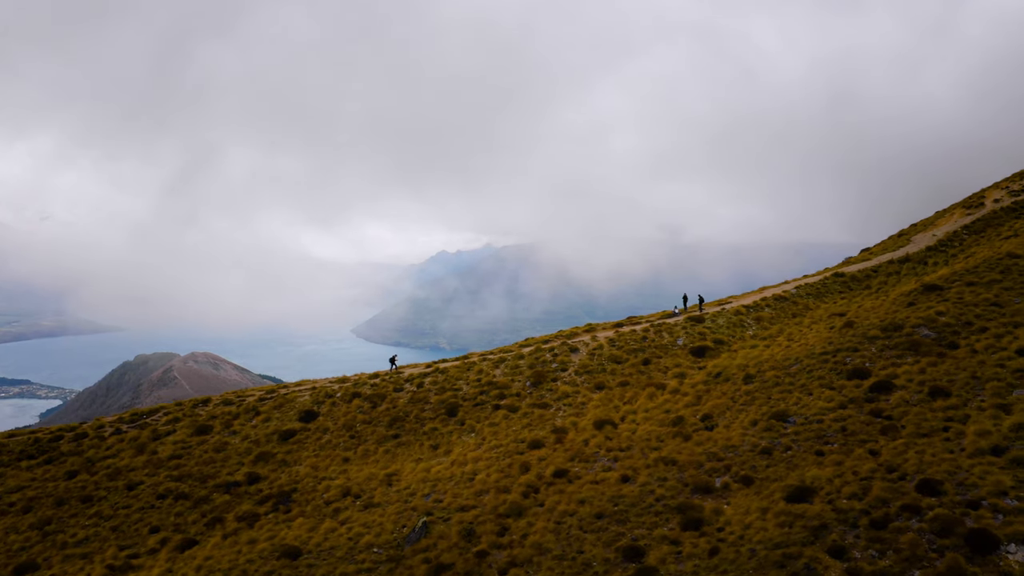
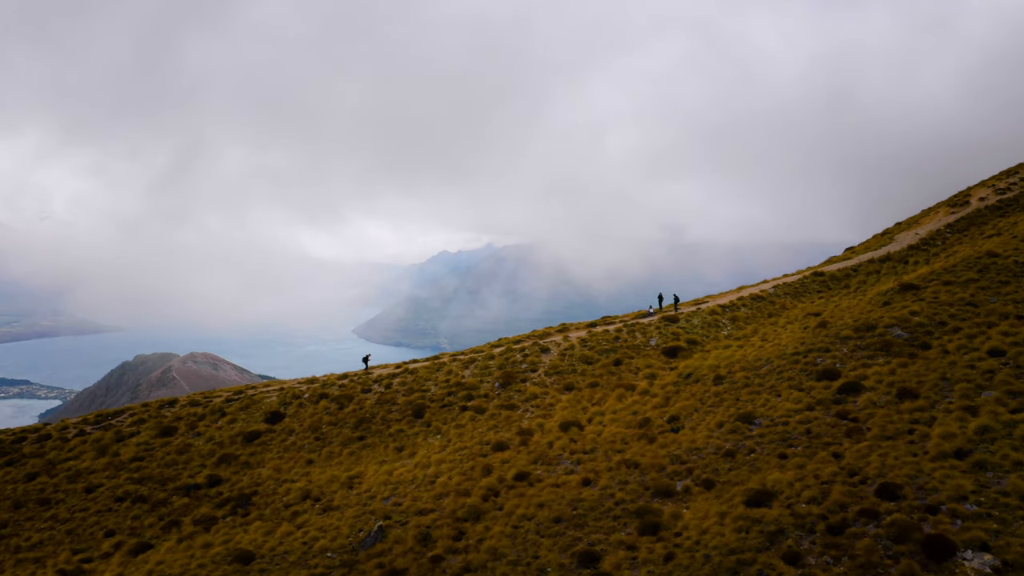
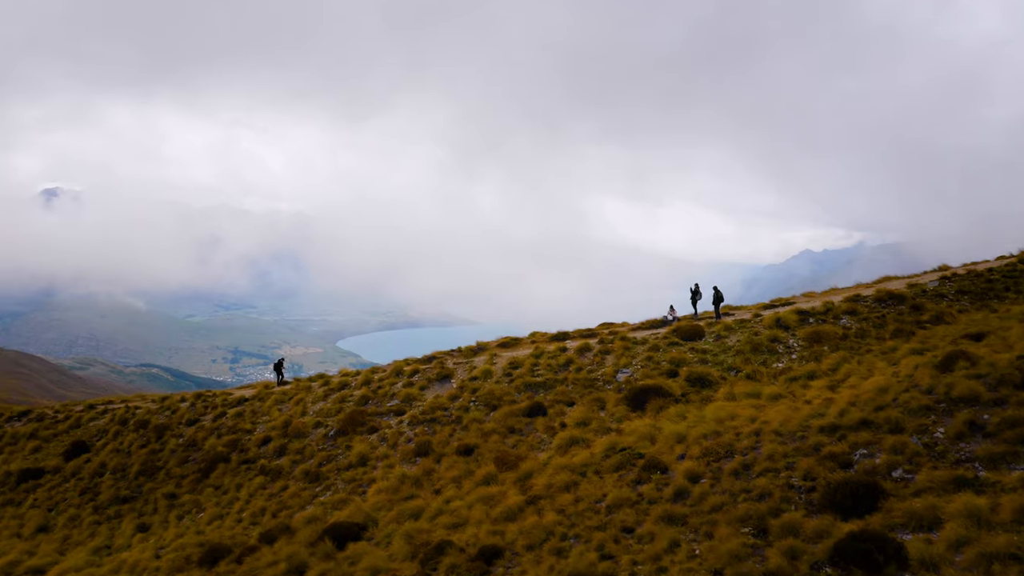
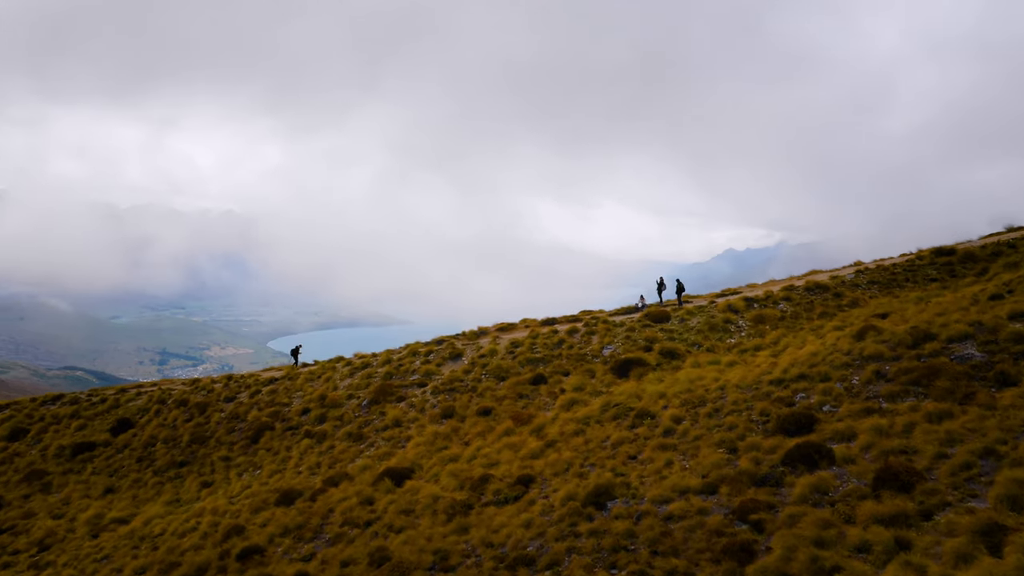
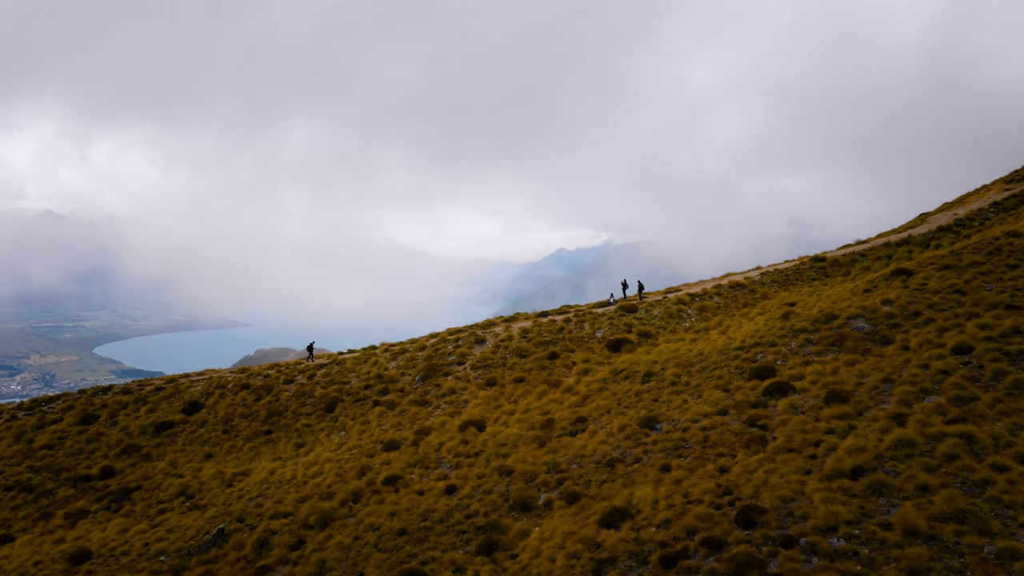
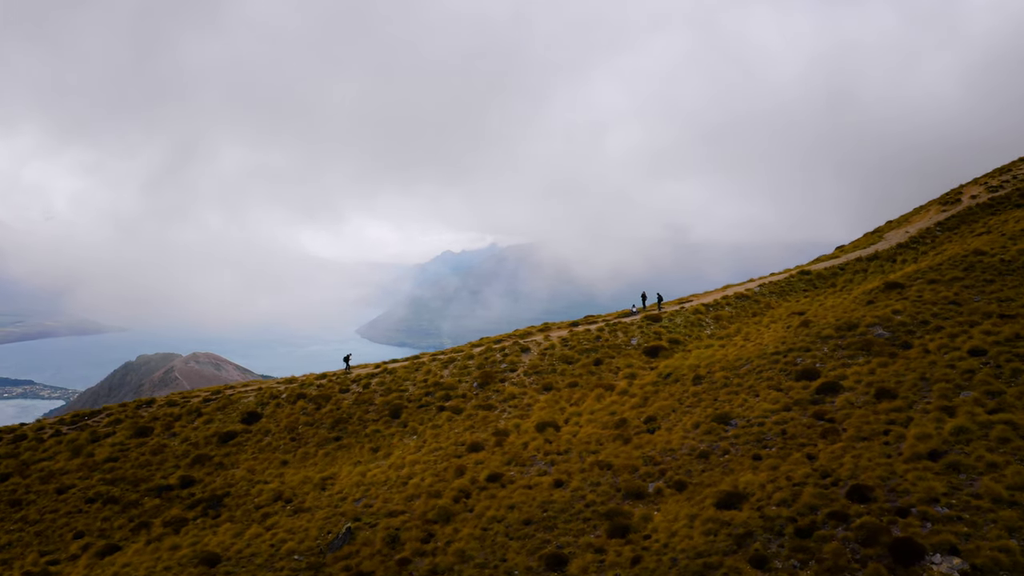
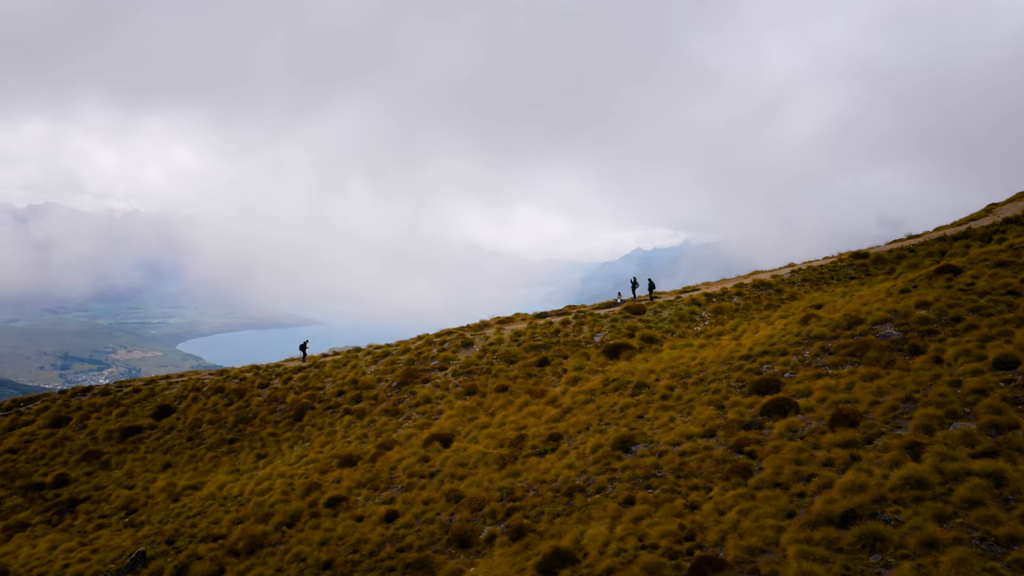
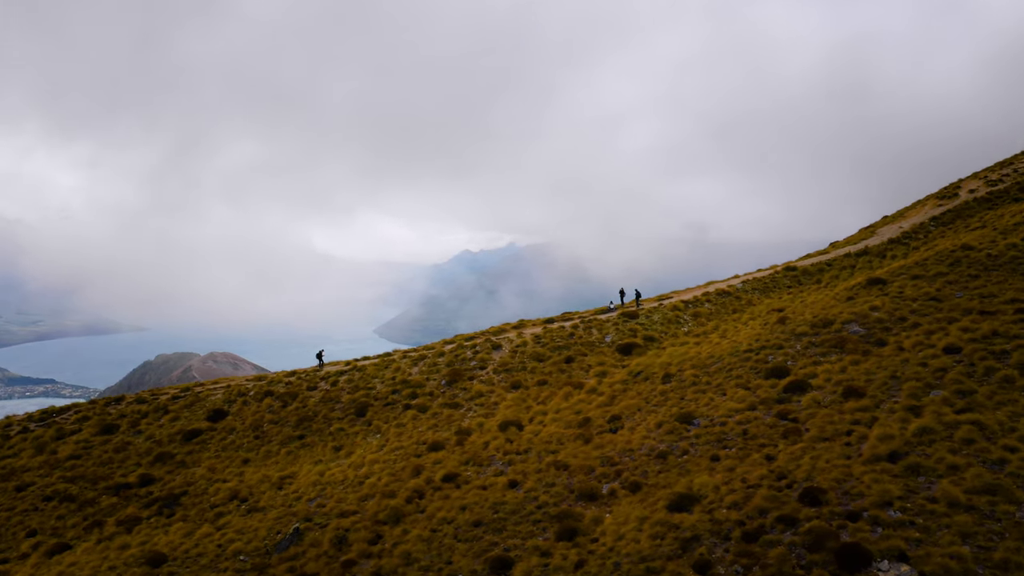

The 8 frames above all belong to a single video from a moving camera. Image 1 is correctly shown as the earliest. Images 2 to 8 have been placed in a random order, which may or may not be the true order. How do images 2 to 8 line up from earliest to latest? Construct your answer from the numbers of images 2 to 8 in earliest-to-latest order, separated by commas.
2, 6, 8, 5, 7, 4, 3
